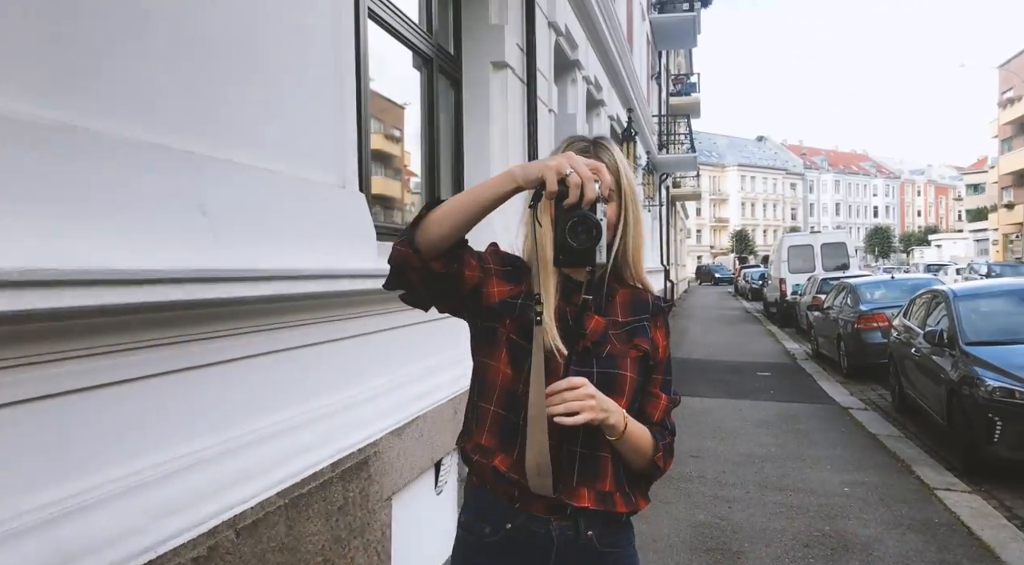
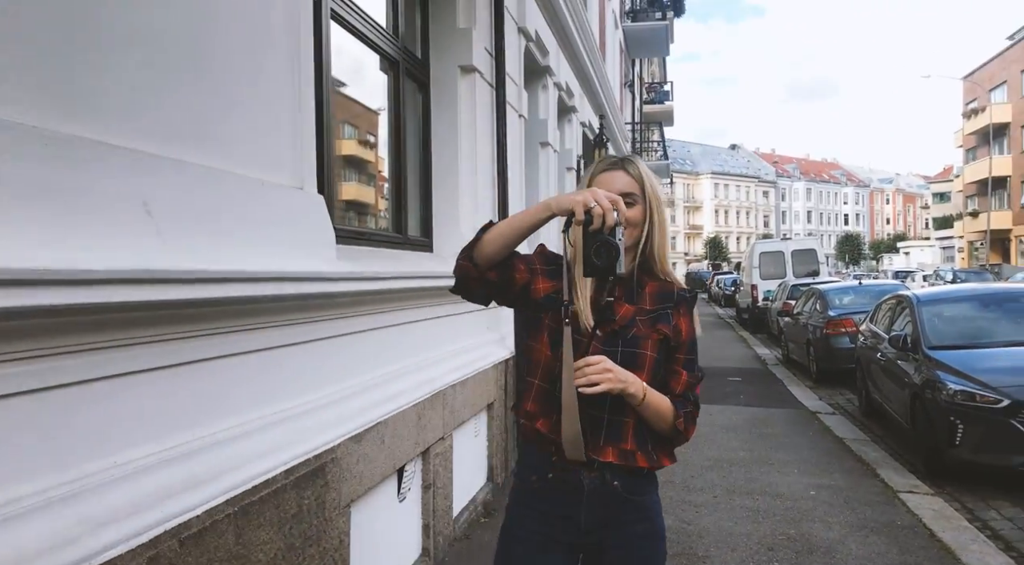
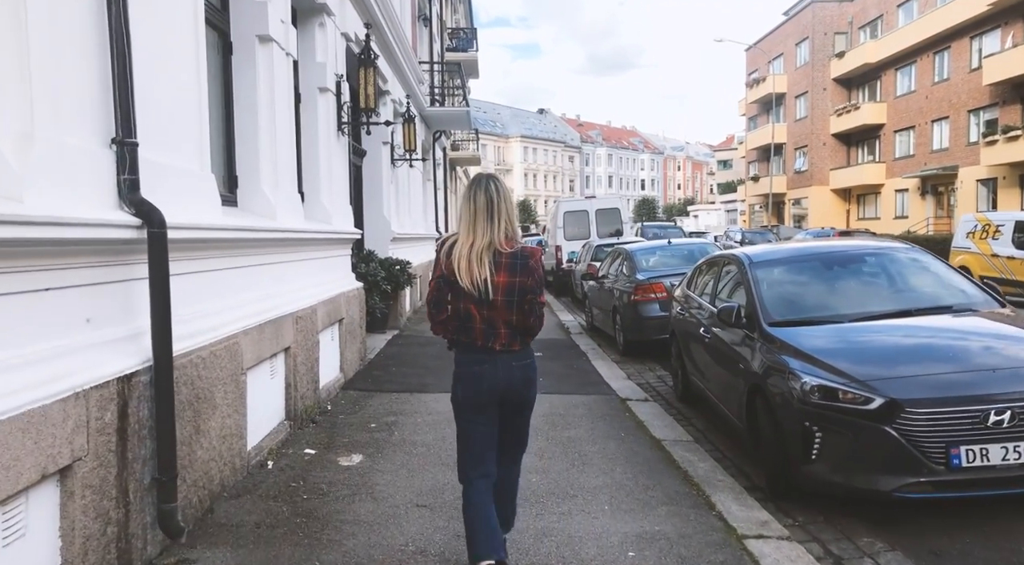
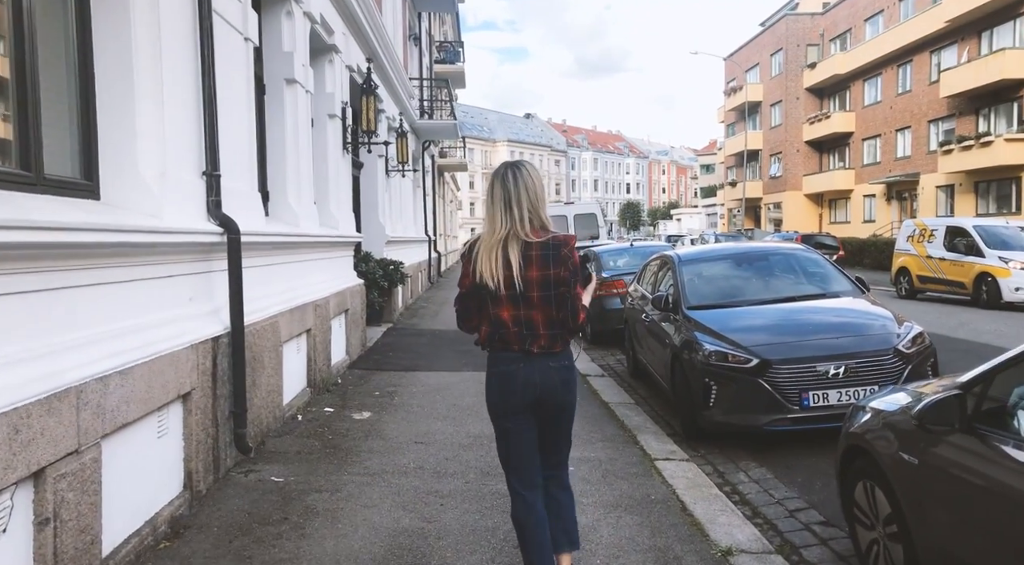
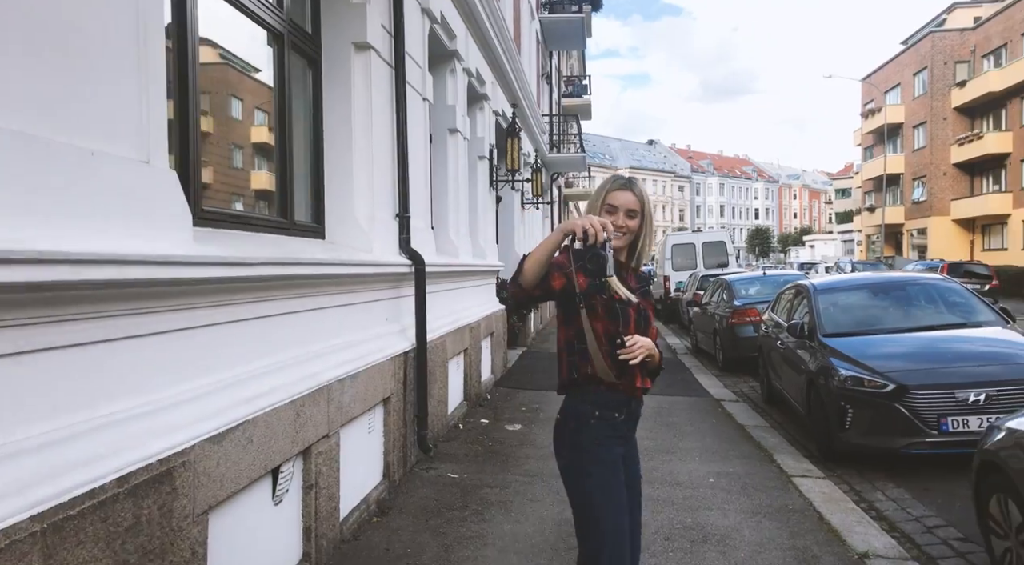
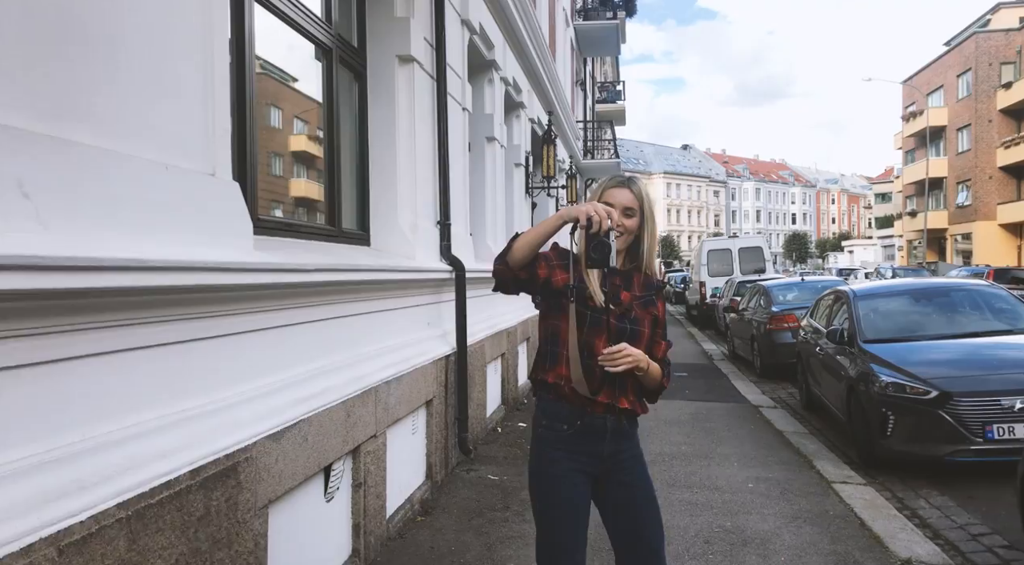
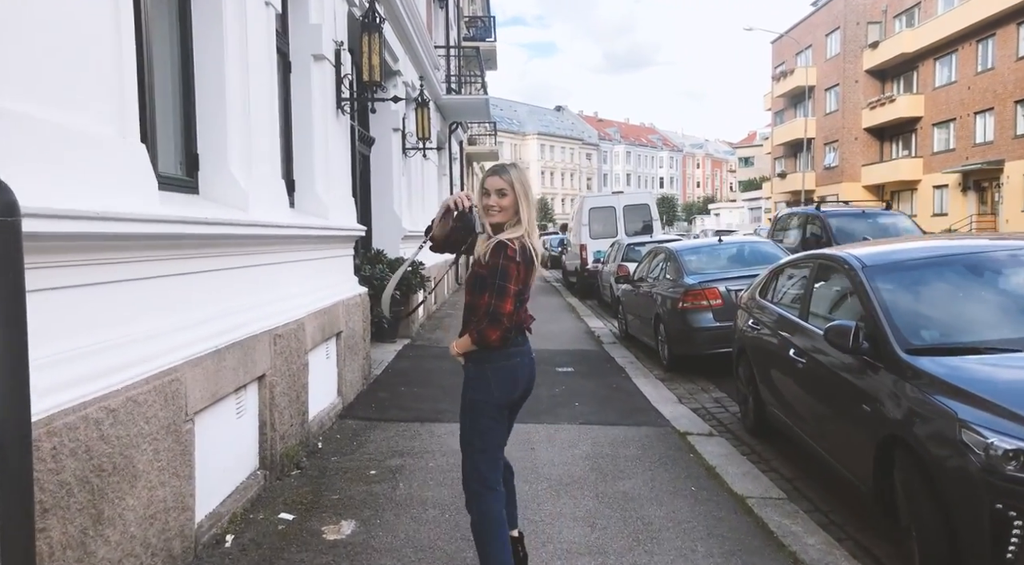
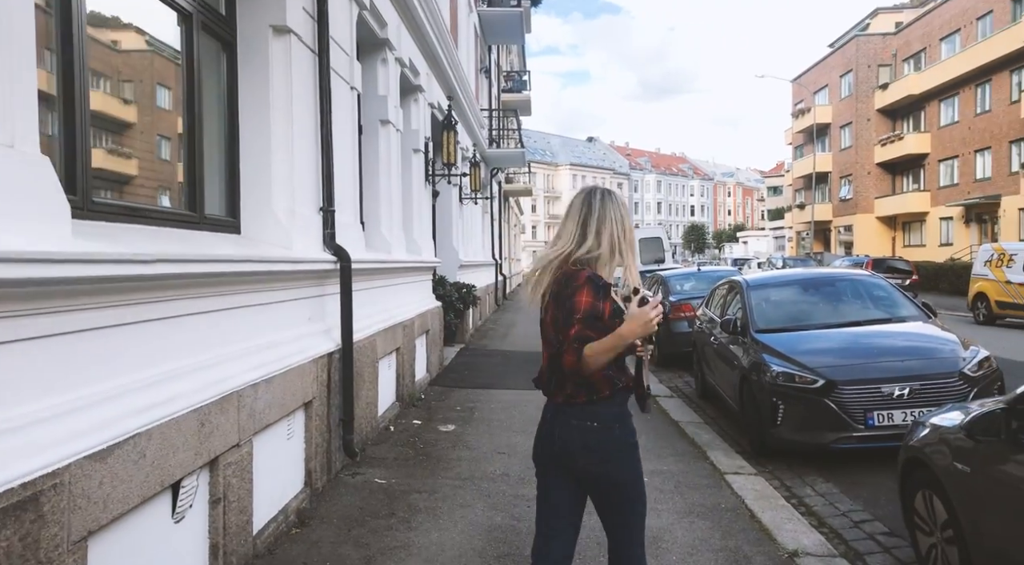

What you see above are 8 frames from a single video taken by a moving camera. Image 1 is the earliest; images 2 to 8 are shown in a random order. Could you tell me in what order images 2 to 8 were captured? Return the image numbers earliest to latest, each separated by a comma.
2, 6, 5, 8, 4, 3, 7
